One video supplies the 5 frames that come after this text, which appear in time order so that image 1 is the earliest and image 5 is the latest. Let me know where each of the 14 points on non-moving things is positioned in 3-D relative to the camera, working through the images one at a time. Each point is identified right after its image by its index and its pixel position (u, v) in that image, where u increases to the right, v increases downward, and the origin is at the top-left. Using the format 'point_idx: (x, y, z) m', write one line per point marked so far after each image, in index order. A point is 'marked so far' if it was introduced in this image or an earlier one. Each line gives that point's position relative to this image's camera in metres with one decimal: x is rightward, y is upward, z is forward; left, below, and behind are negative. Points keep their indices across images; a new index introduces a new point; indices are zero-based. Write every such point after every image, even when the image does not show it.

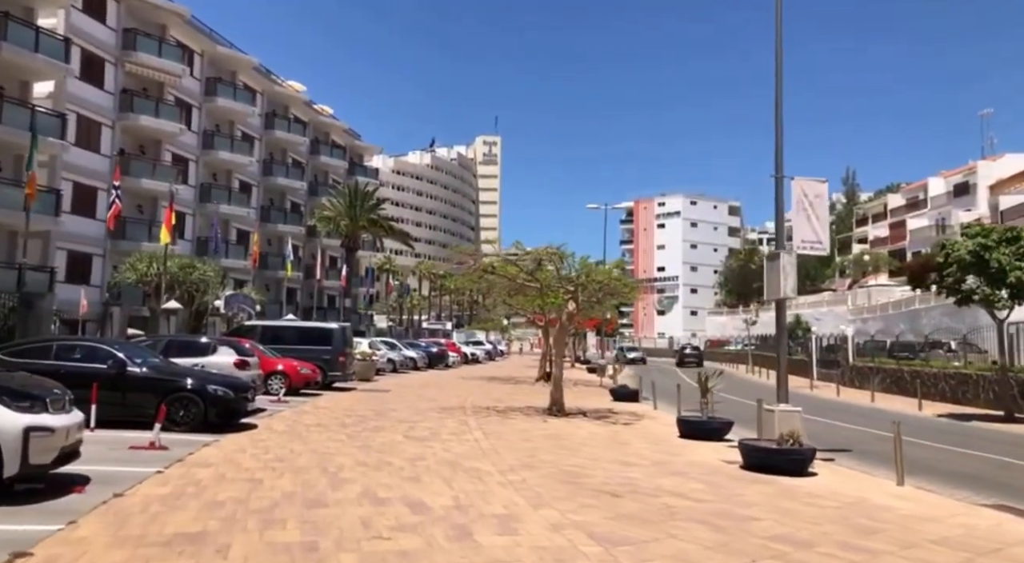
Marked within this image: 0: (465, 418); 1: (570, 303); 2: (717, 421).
0: (-1.1, -3.3, +18.0) m
1: (+1.5, -0.6, +19.7) m
2: (+4.2, -2.9, +15.3) m
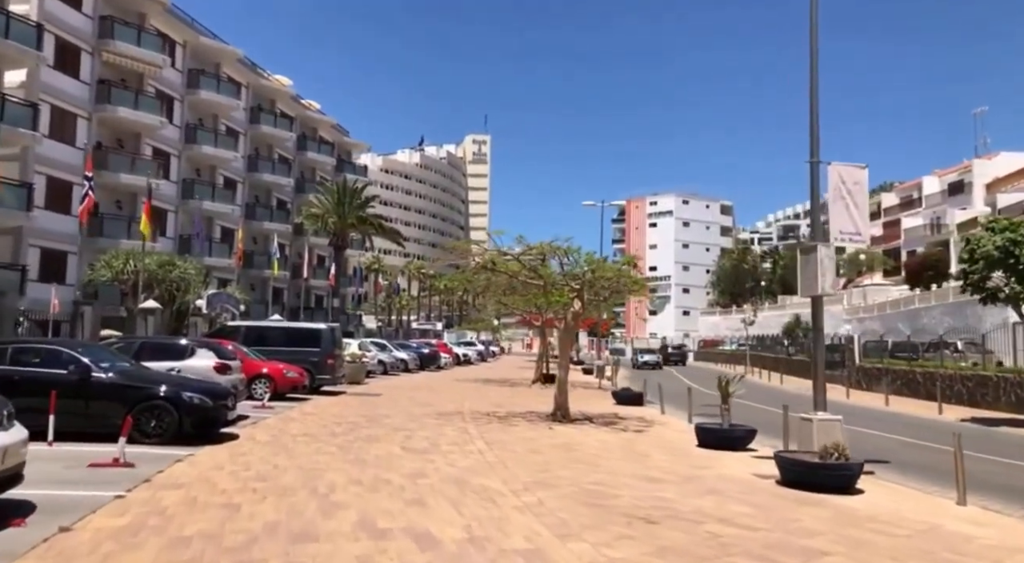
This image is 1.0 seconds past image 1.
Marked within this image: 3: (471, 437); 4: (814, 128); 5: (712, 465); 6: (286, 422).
0: (-1.0, -3.2, +16.7) m
1: (+1.6, -0.5, +18.4) m
2: (+4.3, -2.8, +14.1) m
3: (-0.8, -3.0, +14.6) m
4: (+4.8, +2.5, +12.0) m
5: (+3.2, -3.0, +12.1) m
6: (-4.9, -3.1, +16.3) m
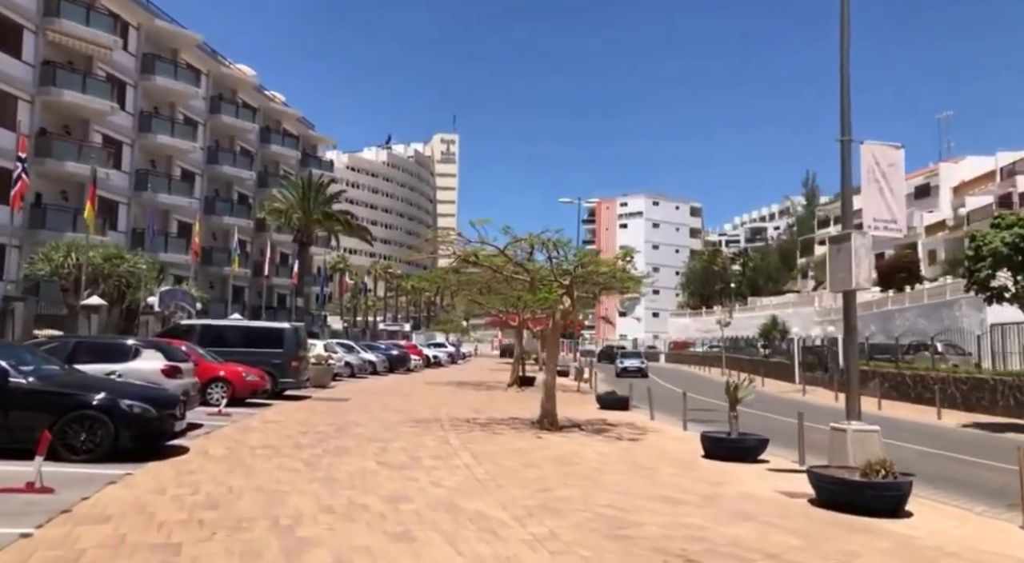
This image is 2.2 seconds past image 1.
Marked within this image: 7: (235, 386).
0: (-1.4, -3.1, +15.1) m
1: (+1.2, -0.4, +17.0) m
2: (+4.1, -2.7, +12.8) m
3: (-1.0, -2.9, +13.0) m
4: (+4.8, +2.6, +10.7) m
5: (+3.1, -2.9, +10.8) m
6: (-5.2, -2.9, +14.6) m
7: (-7.1, -2.7, +19.3) m
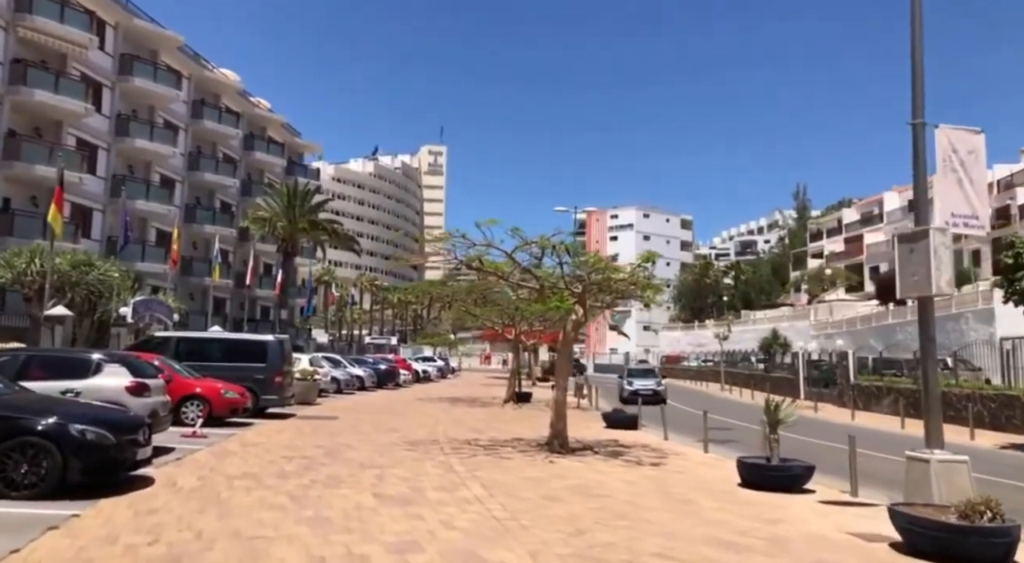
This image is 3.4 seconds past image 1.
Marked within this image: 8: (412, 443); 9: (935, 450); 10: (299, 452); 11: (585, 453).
0: (-1.2, -3.2, +13.5) m
1: (+1.3, -0.5, +15.5) m
2: (+4.3, -2.8, +11.3) m
3: (-0.8, -3.0, +11.4) m
4: (+5.0, +2.5, +9.4) m
5: (+3.4, -2.9, +9.3) m
6: (-5.0, -3.0, +12.9) m
7: (-7.0, -2.9, +17.6) m
8: (-2.1, -3.4, +15.9) m
9: (+4.9, -1.9, +8.6) m
10: (-4.0, -3.2, +13.9) m
11: (+1.5, -3.5, +15.2) m
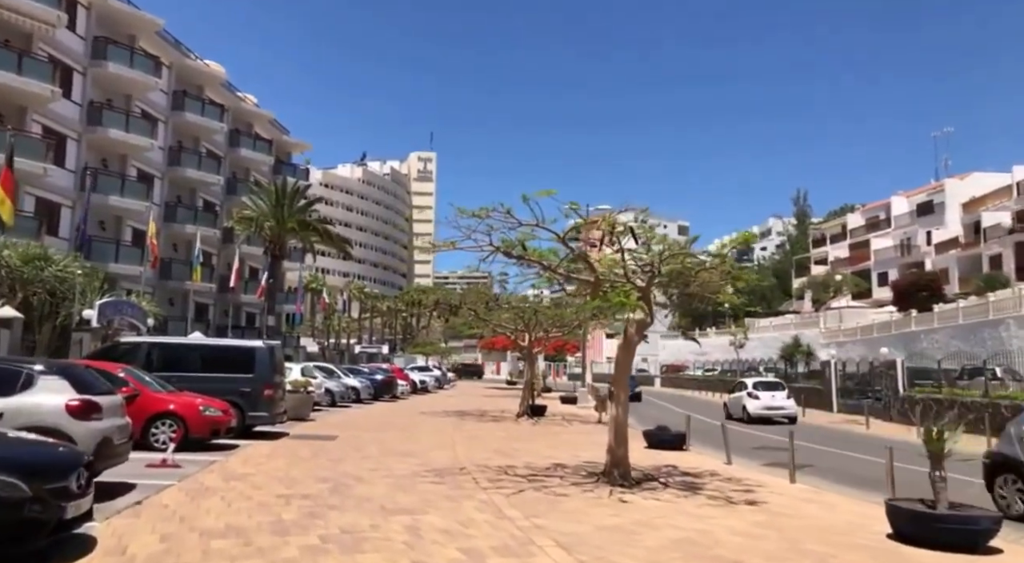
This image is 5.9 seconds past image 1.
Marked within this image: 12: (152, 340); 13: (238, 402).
0: (-0.3, -3.0, +10.5) m
1: (+2.2, -0.4, +12.5) m
2: (+5.3, -2.6, +8.4) m
3: (+0.1, -2.8, +8.4) m
4: (+6.0, +2.7, +6.5) m
5: (+4.4, -2.7, +6.3) m
6: (-4.1, -2.8, +9.8) m
7: (-6.3, -2.8, +14.5) m
8: (-1.3, -3.3, +12.9) m
9: (+5.8, -1.7, +5.7) m
10: (-3.1, -3.0, +10.8) m
11: (+2.3, -3.3, +12.3) m
12: (-8.6, -1.4, +17.9) m
13: (-6.5, -2.8, +17.7) m
